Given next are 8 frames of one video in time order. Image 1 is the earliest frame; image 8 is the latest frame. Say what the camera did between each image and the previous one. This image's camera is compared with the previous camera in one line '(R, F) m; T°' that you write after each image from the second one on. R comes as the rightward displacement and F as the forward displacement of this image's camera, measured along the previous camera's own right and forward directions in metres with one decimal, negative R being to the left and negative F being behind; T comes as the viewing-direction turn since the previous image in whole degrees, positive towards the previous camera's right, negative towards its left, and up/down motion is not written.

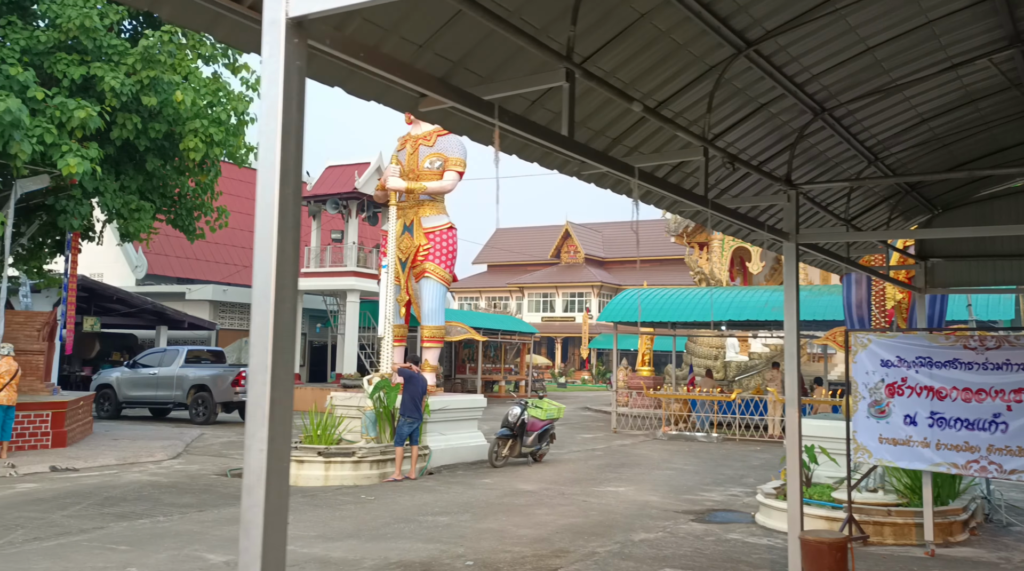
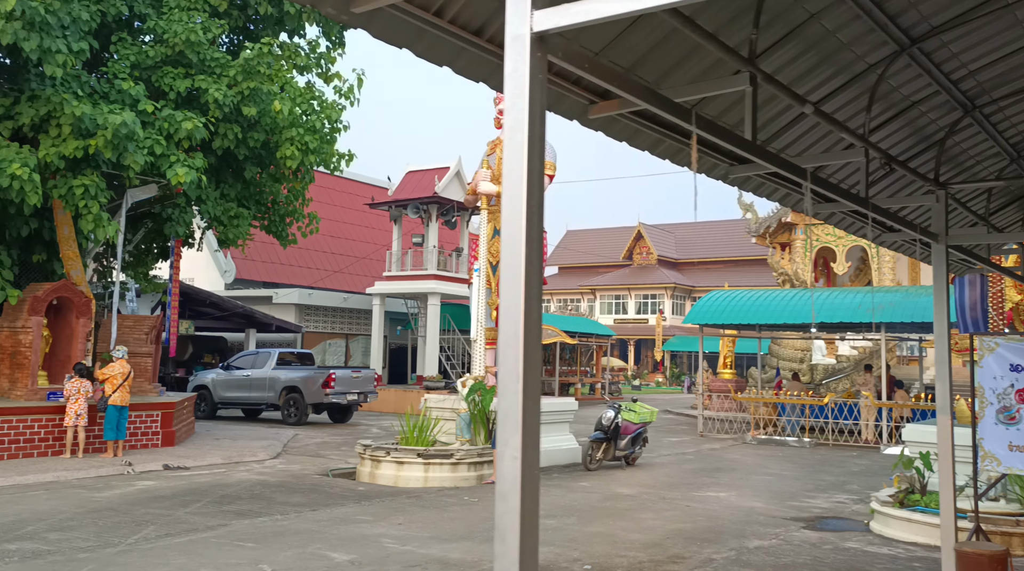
(-0.2, -0.1) m; -4°
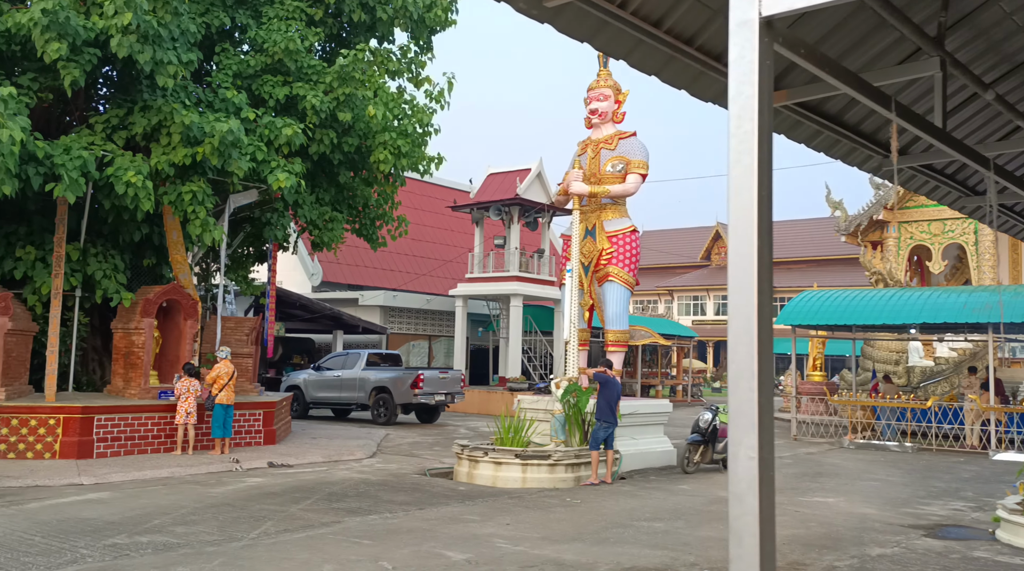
(-0.2, -0.1) m; -5°
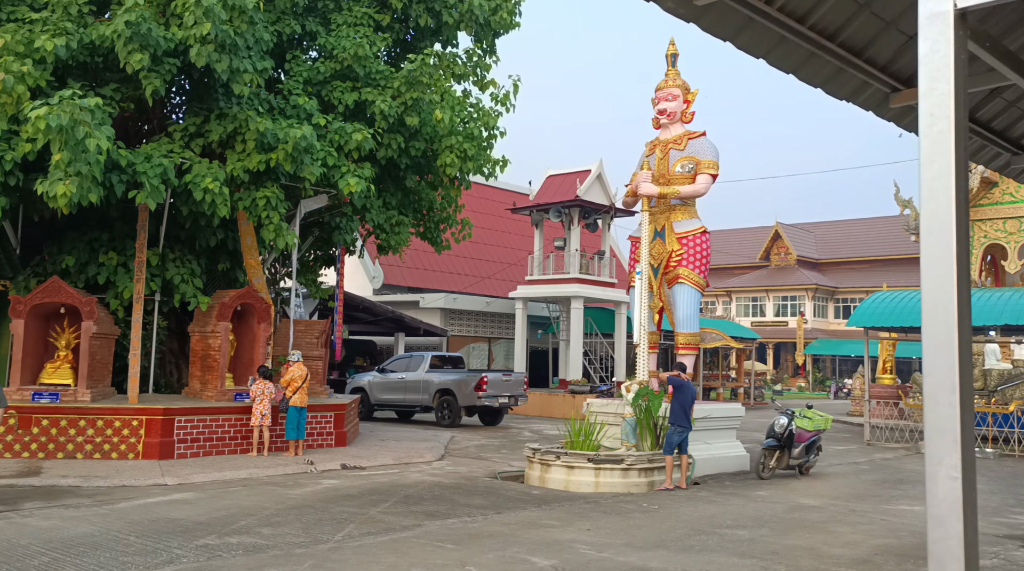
(-0.2, 0.0) m; -3°
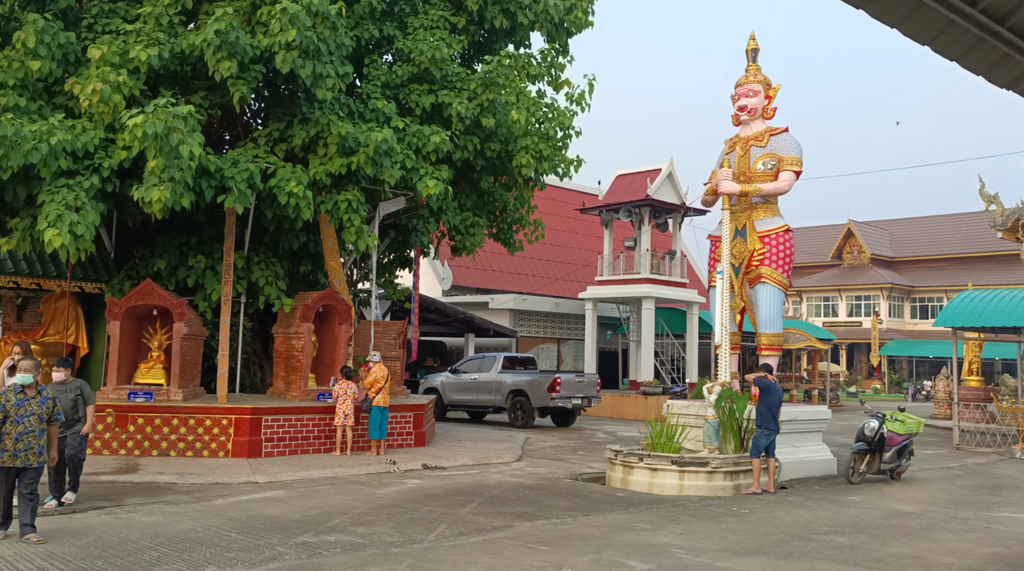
(-0.2, 0.0) m; -4°
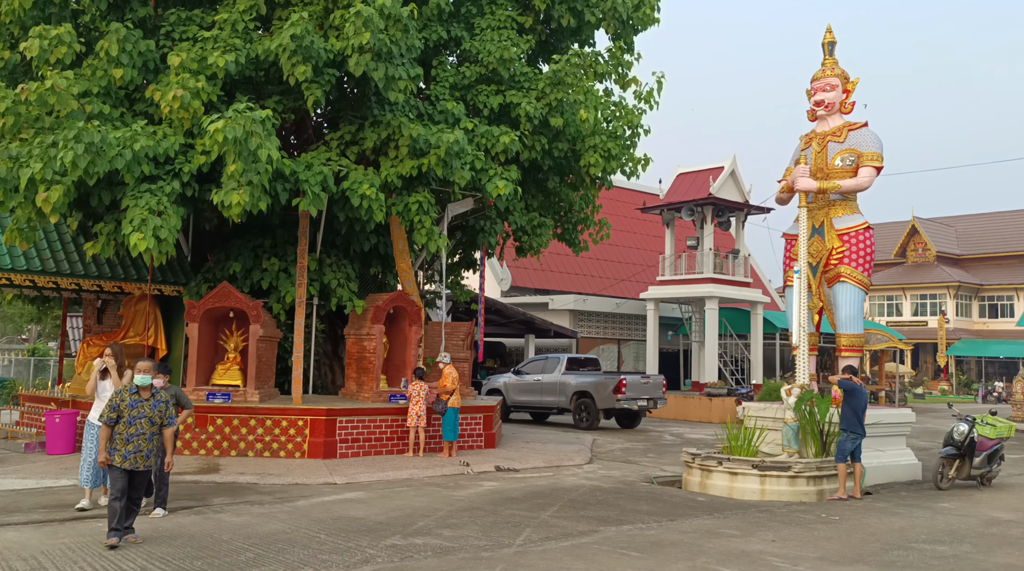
(-0.2, +0.1) m; -3°
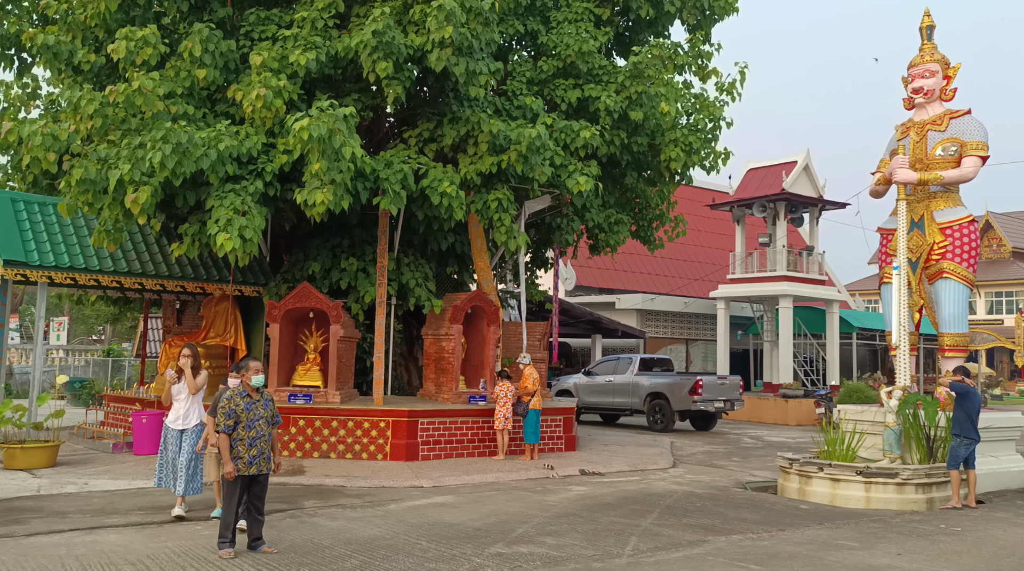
(-0.3, +0.3) m; -4°
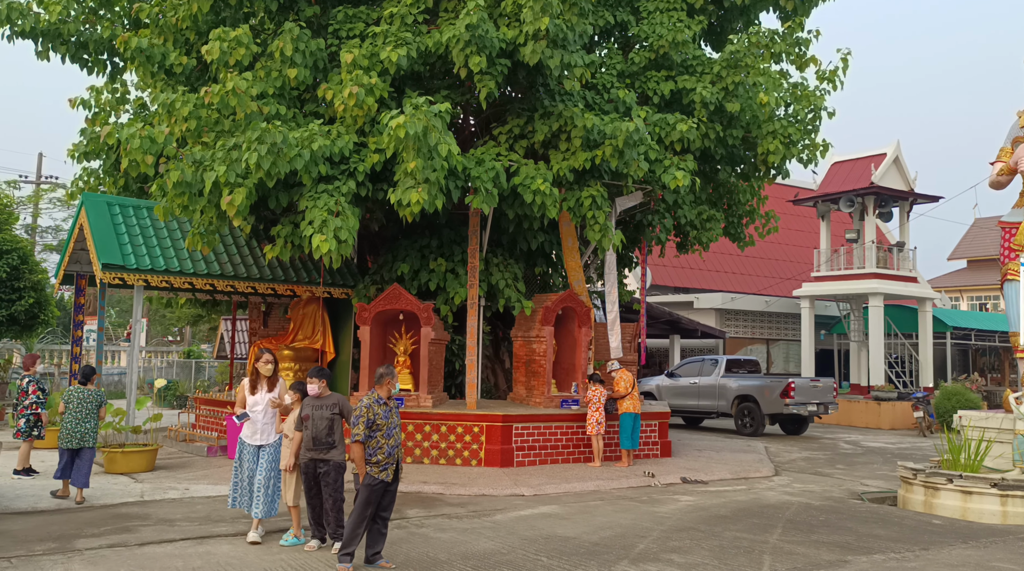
(-0.4, +0.4) m; -4°
